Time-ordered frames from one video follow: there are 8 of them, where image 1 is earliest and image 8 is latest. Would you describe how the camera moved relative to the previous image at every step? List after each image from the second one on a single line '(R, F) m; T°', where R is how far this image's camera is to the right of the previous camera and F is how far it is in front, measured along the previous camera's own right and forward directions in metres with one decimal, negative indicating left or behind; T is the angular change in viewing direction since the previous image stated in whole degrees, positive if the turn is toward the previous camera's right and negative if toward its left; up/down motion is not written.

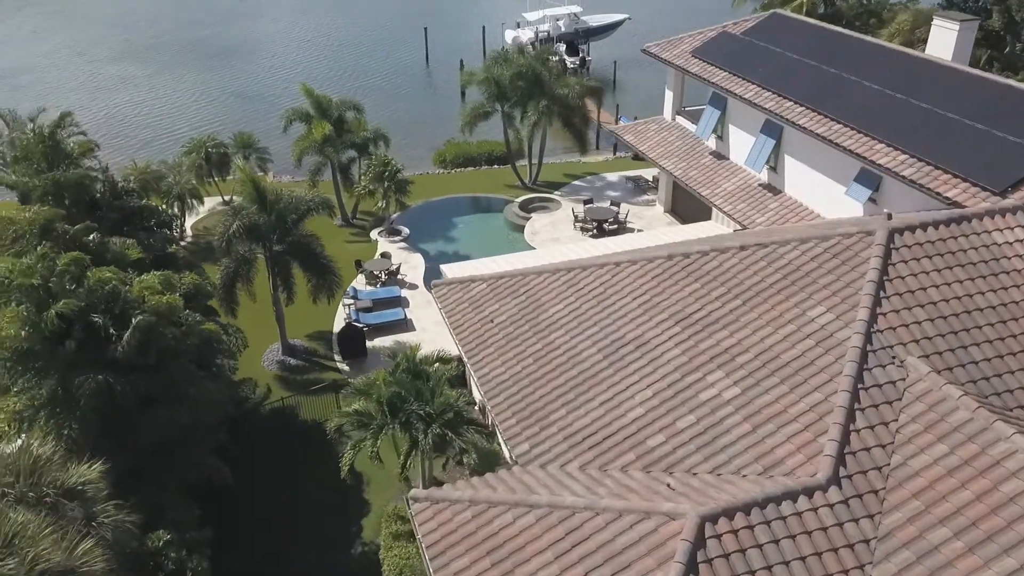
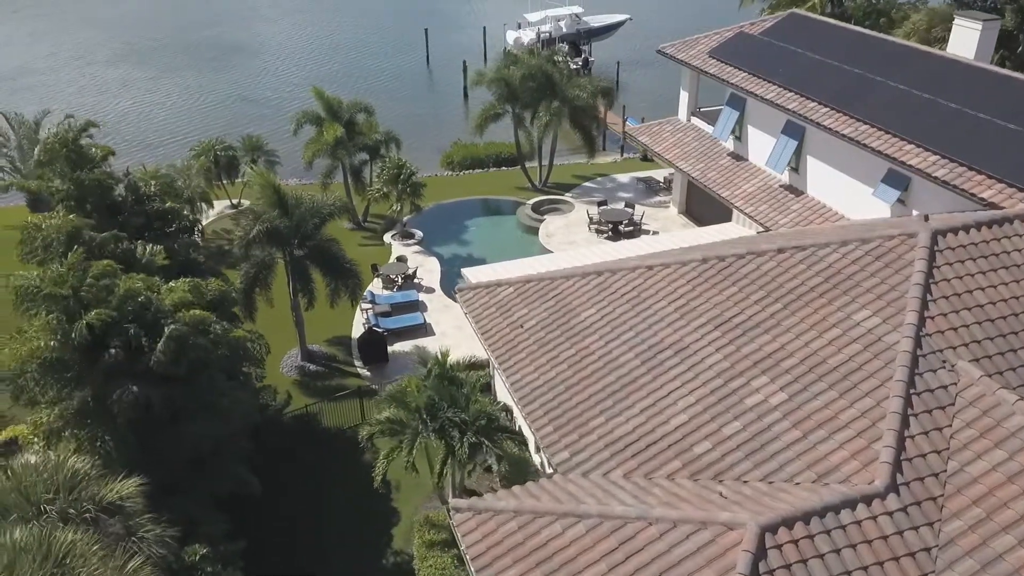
(-0.9, +0.3) m; +1°
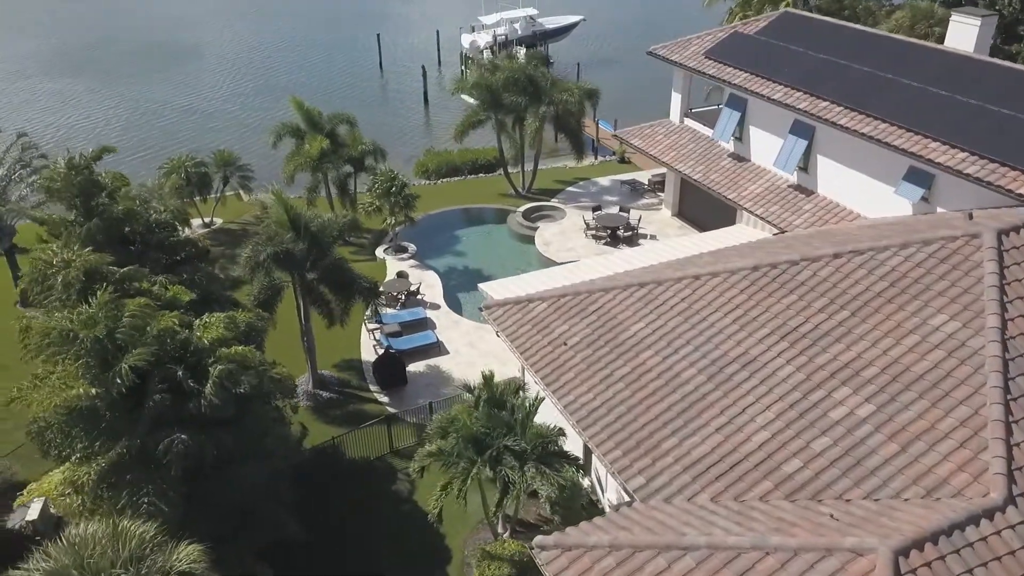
(-2.3, +0.9) m; +4°
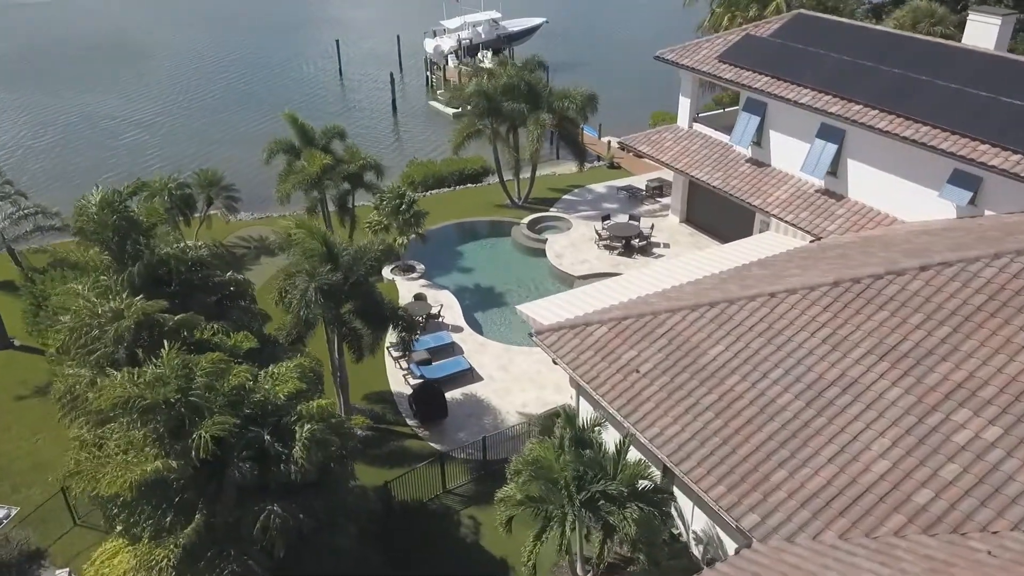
(-2.7, +1.2) m; +4°
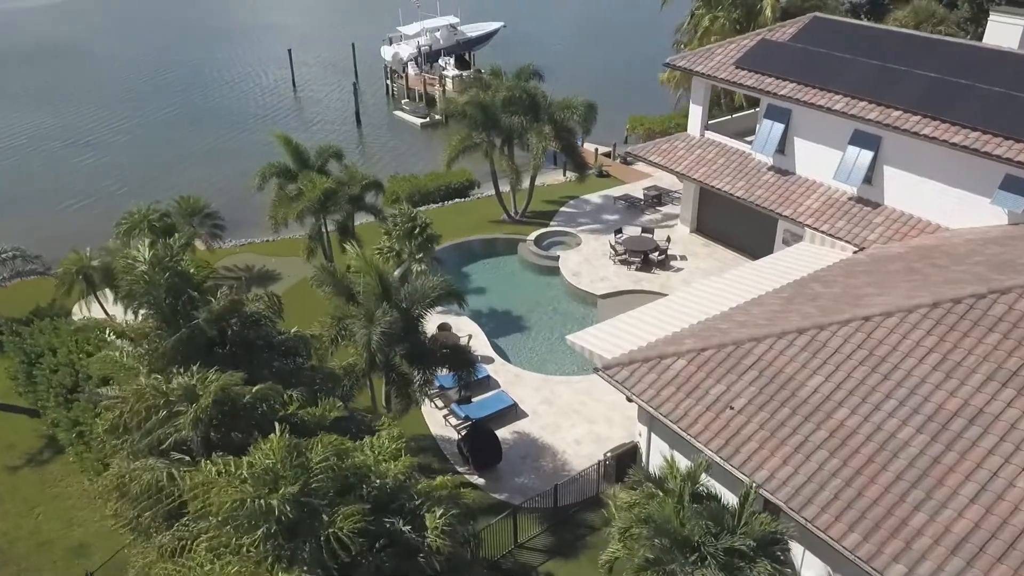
(-2.8, +1.6) m; +5°
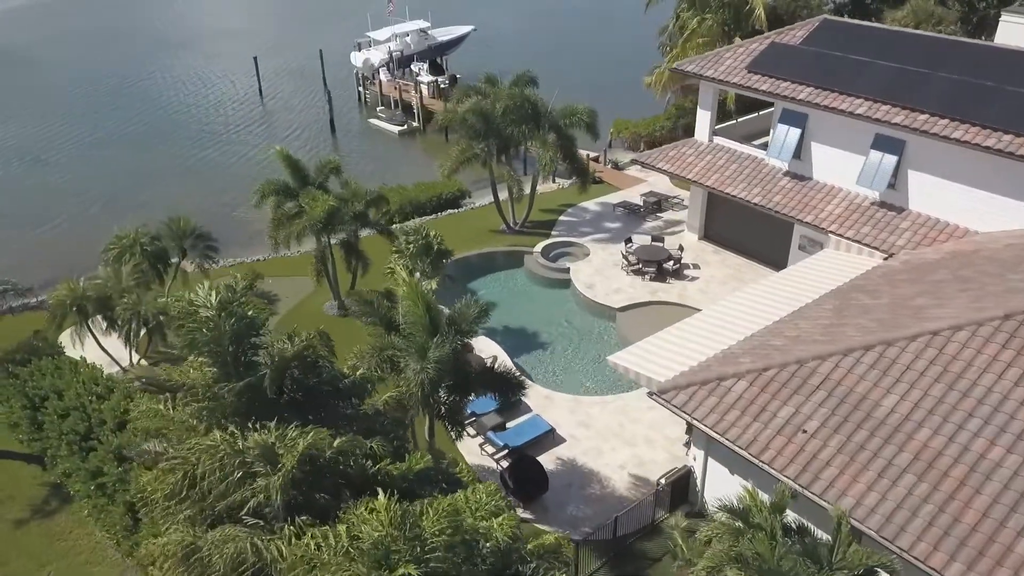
(-2.0, +1.0) m; +3°
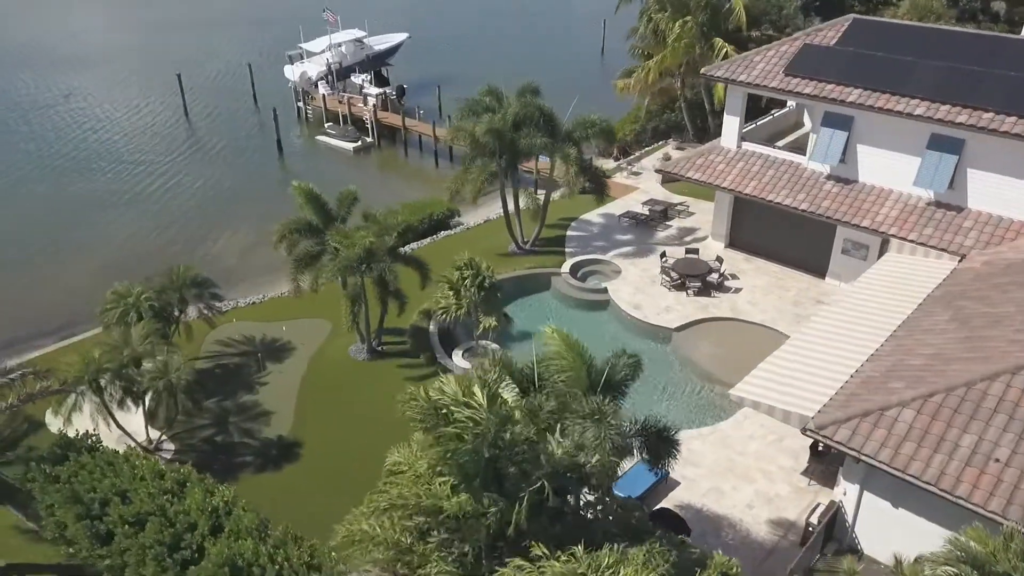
(-4.7, +2.1) m; +8°
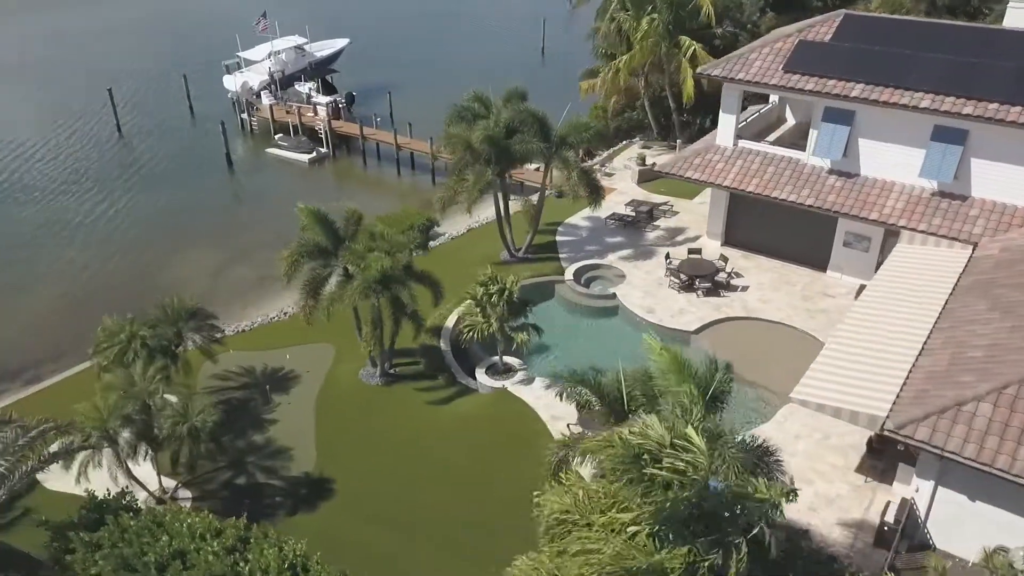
(-2.9, +0.9) m; +6°
